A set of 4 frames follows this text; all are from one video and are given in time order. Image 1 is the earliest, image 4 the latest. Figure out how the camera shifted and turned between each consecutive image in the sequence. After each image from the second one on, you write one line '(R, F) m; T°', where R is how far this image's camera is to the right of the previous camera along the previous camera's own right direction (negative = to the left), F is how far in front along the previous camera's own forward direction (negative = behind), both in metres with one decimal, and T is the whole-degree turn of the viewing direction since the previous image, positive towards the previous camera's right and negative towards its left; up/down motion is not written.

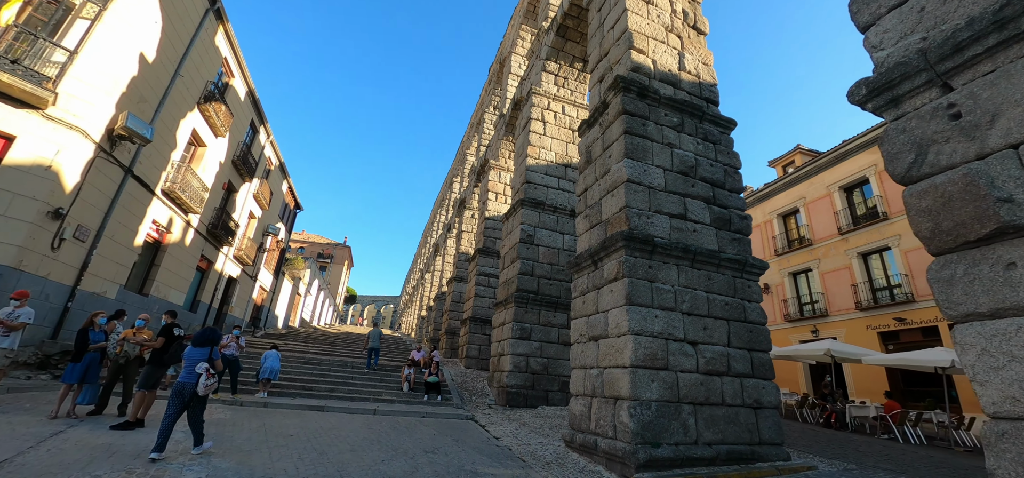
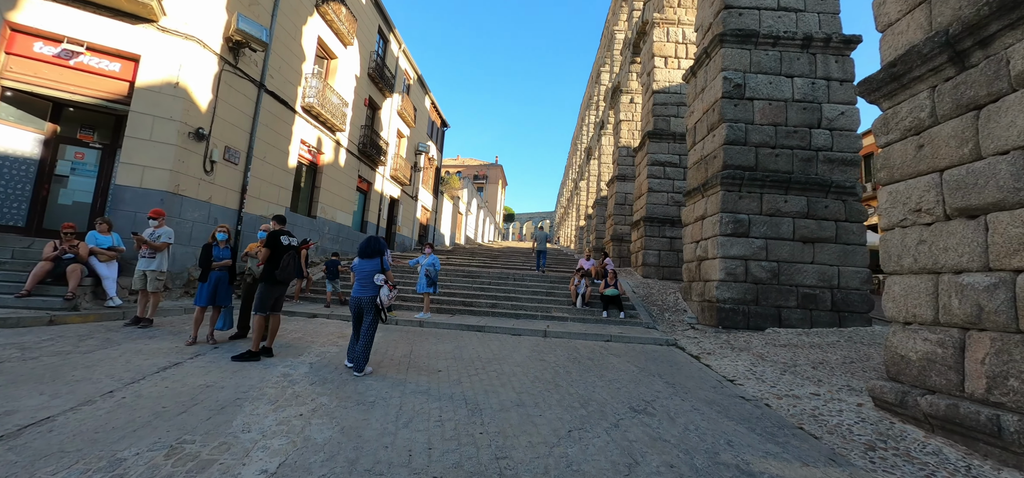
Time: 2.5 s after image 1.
(-0.9, +2.3) m; -23°
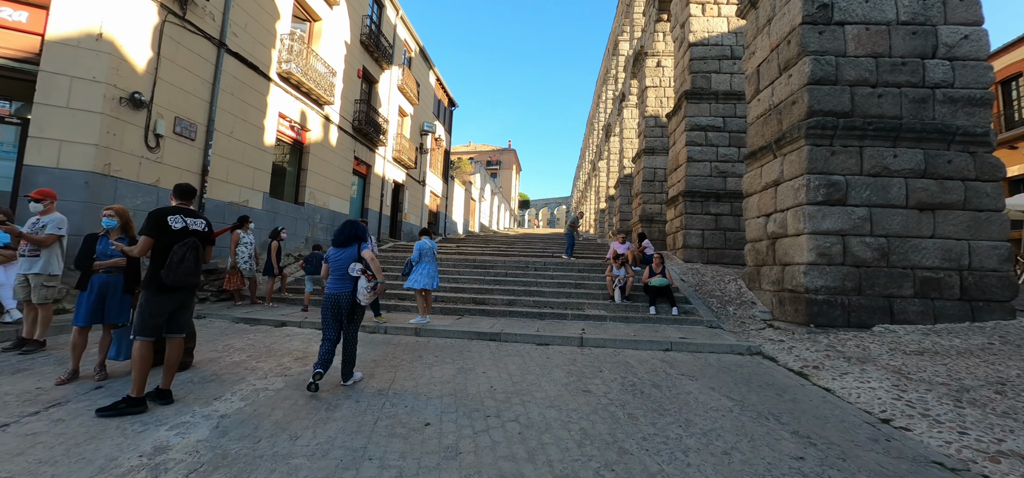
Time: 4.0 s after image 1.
(-0.1, +1.4) m; -2°
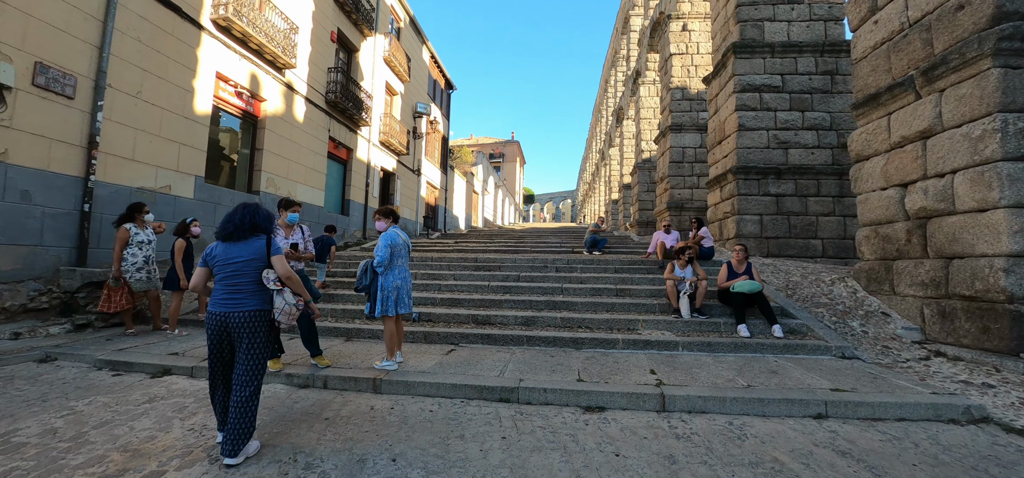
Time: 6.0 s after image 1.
(-0.1, +1.8) m; -1°
